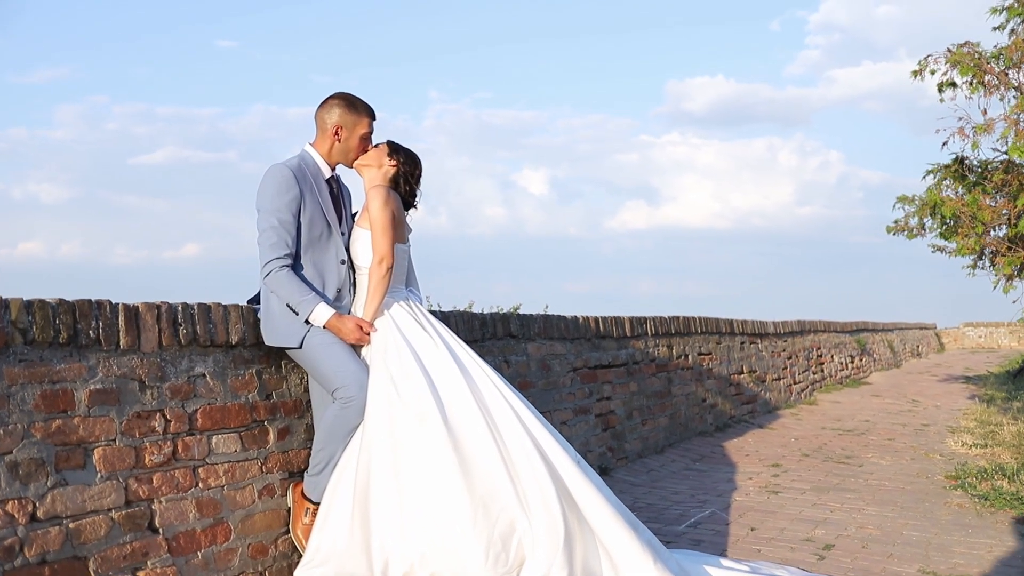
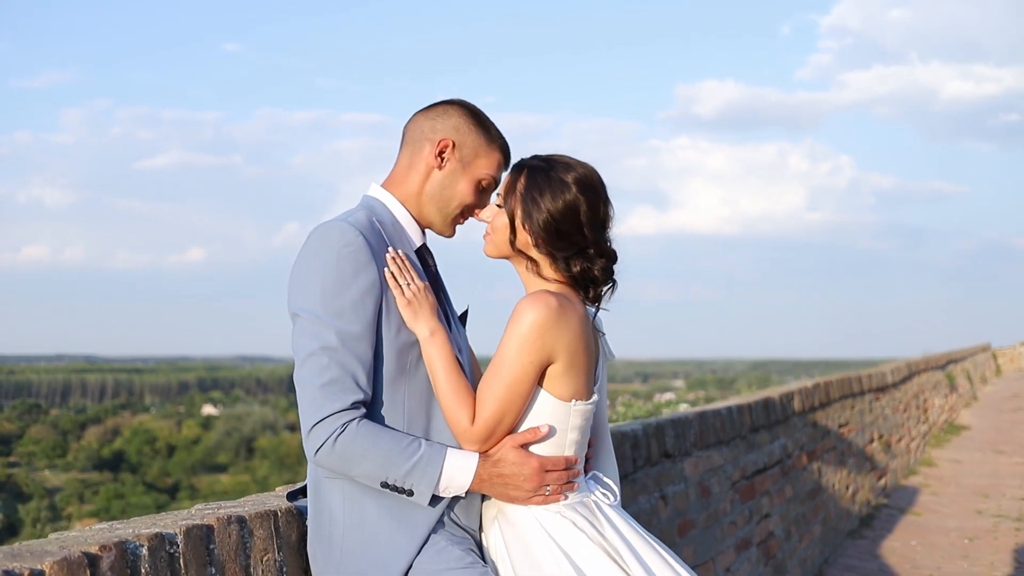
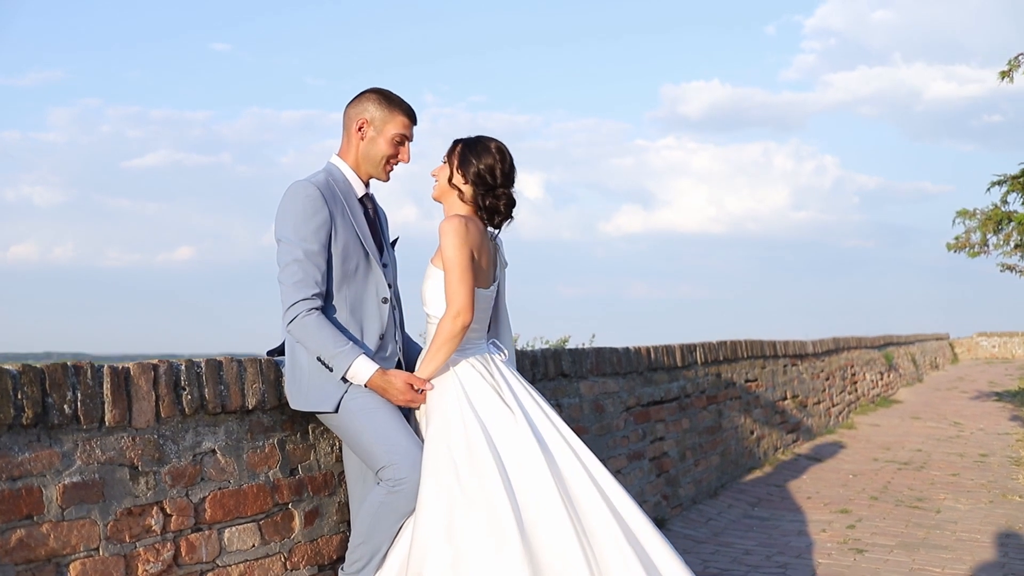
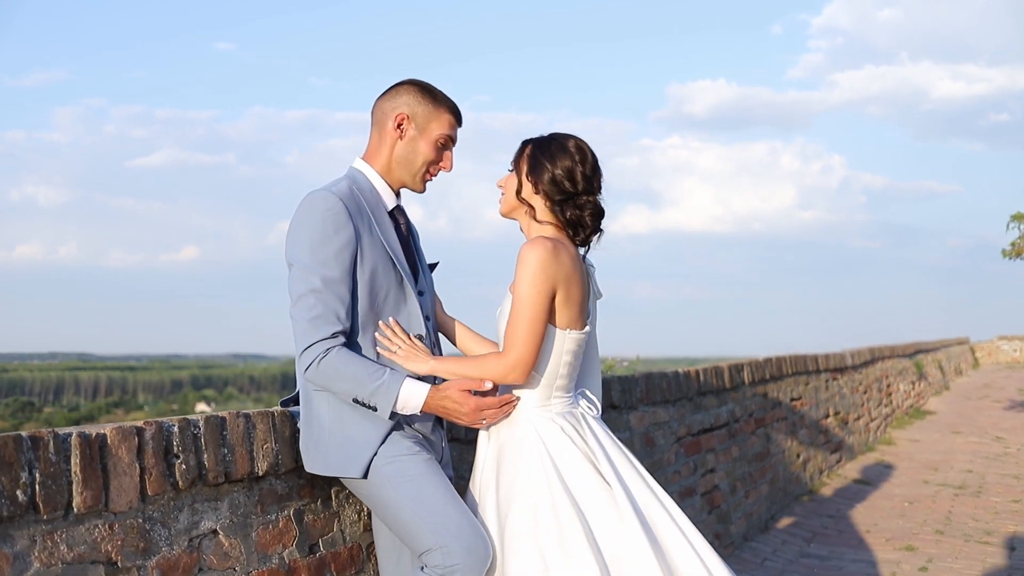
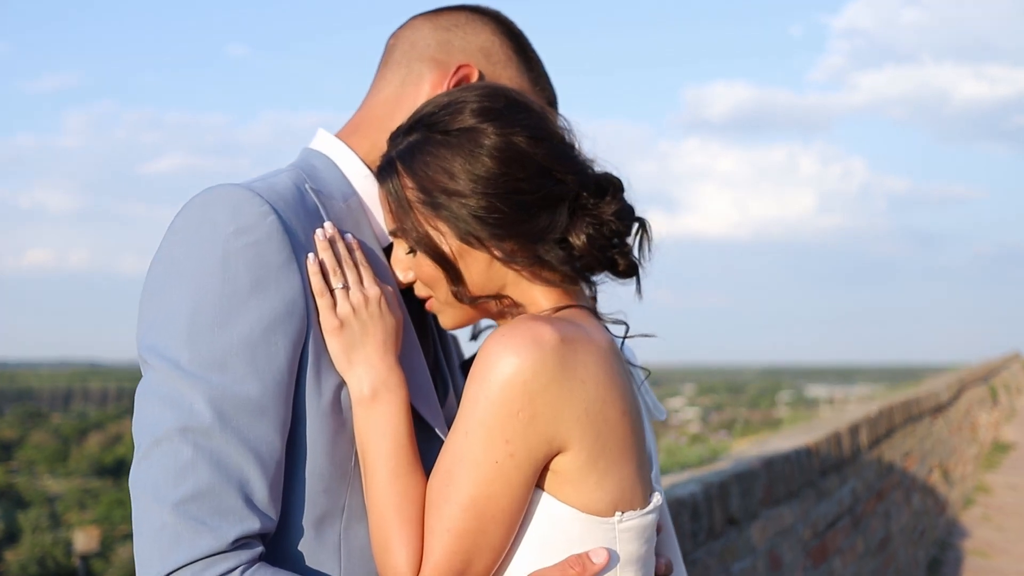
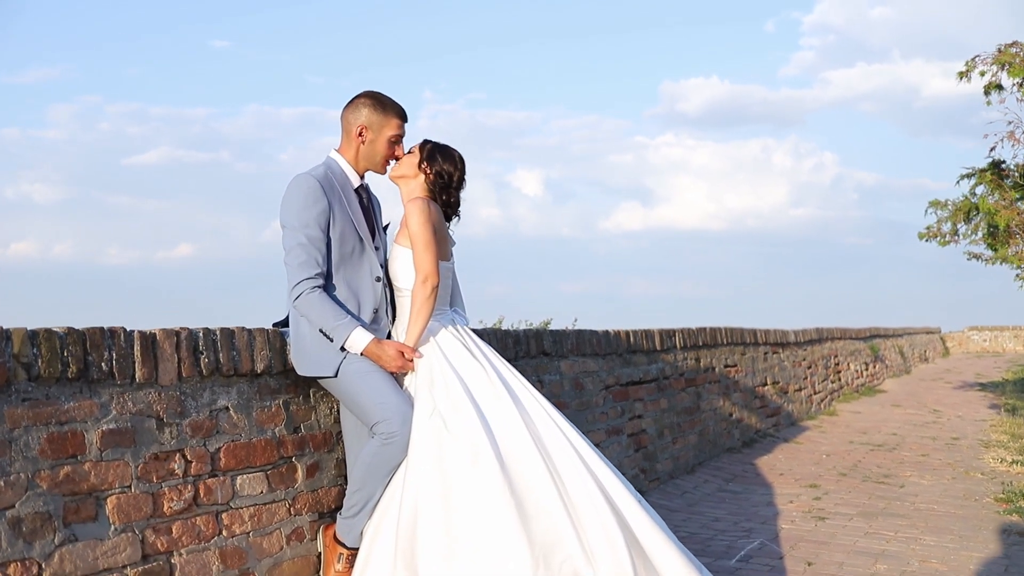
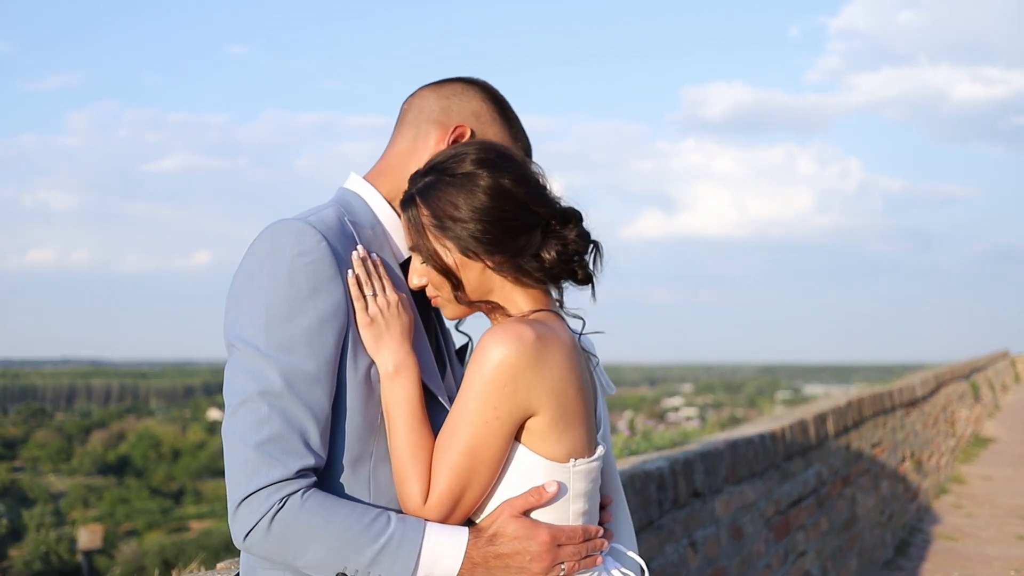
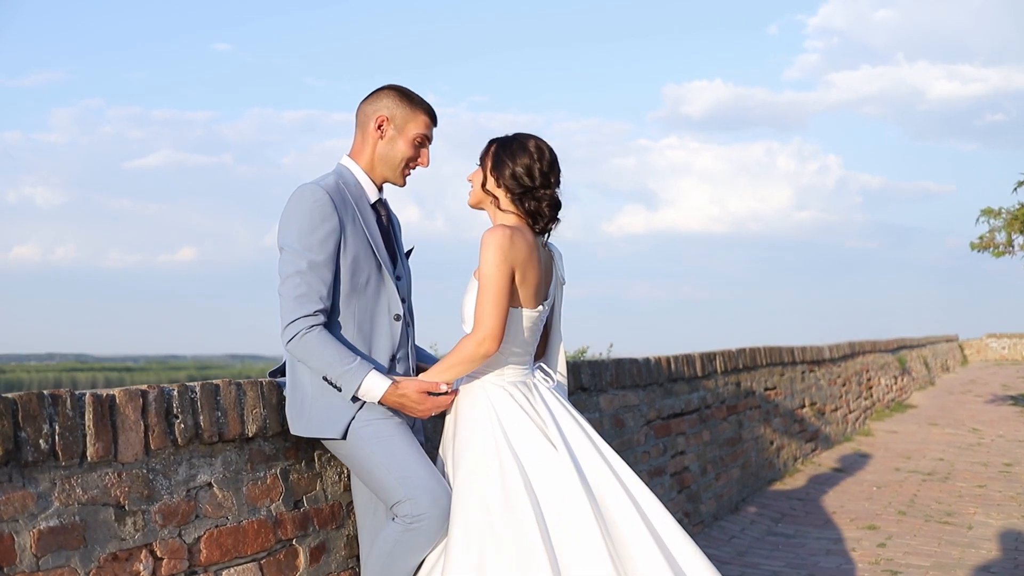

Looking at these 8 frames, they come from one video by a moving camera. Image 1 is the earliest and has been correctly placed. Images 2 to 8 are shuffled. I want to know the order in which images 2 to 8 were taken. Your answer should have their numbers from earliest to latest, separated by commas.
6, 3, 8, 4, 2, 7, 5
